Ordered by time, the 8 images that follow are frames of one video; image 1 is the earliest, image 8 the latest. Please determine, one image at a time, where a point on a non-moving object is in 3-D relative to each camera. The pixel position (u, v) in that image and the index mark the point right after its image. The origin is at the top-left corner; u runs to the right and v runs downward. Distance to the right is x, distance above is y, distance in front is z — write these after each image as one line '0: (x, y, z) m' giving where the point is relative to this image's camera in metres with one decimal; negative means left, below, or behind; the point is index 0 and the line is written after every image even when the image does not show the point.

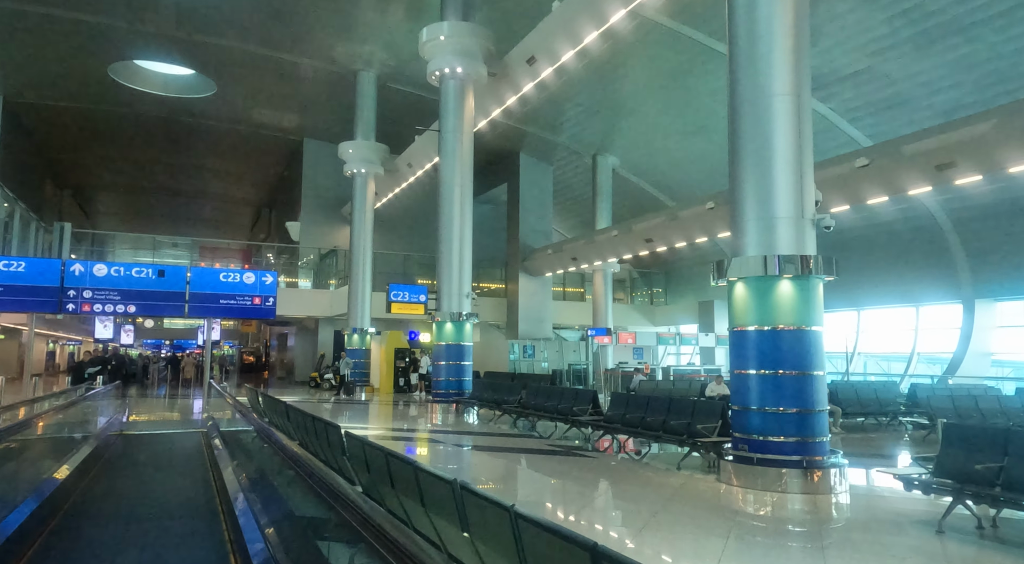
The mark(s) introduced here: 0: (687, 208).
0: (+4.8, +2.0, +18.0) m
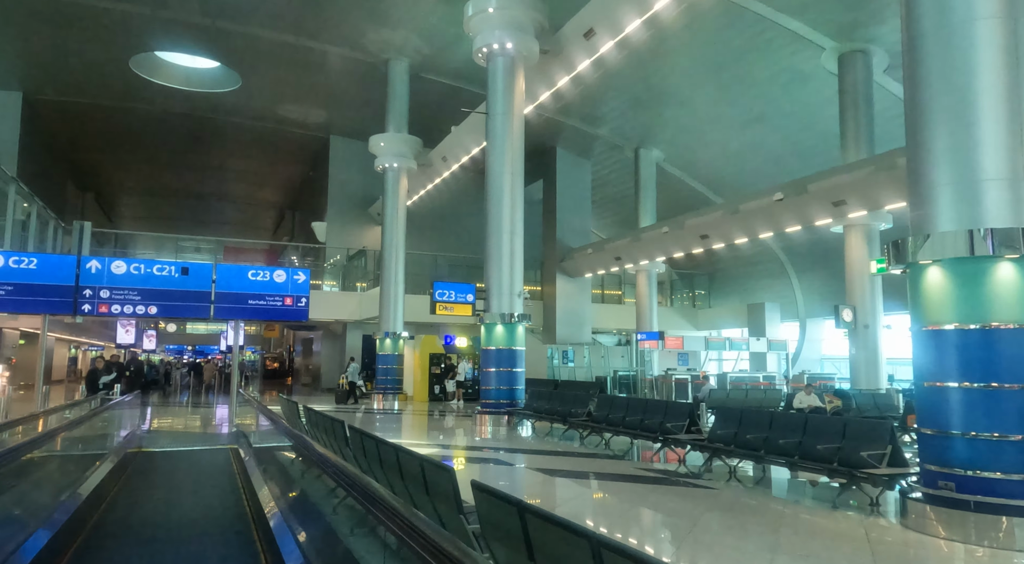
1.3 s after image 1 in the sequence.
0: (+5.9, +2.0, +16.5) m
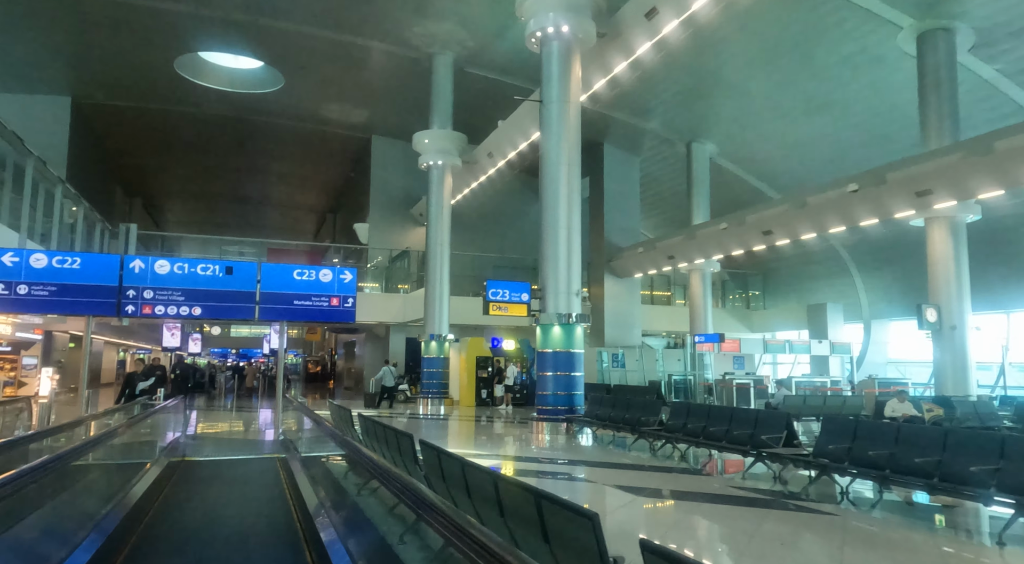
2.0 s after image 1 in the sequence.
0: (+7.2, +2.1, +15.5) m
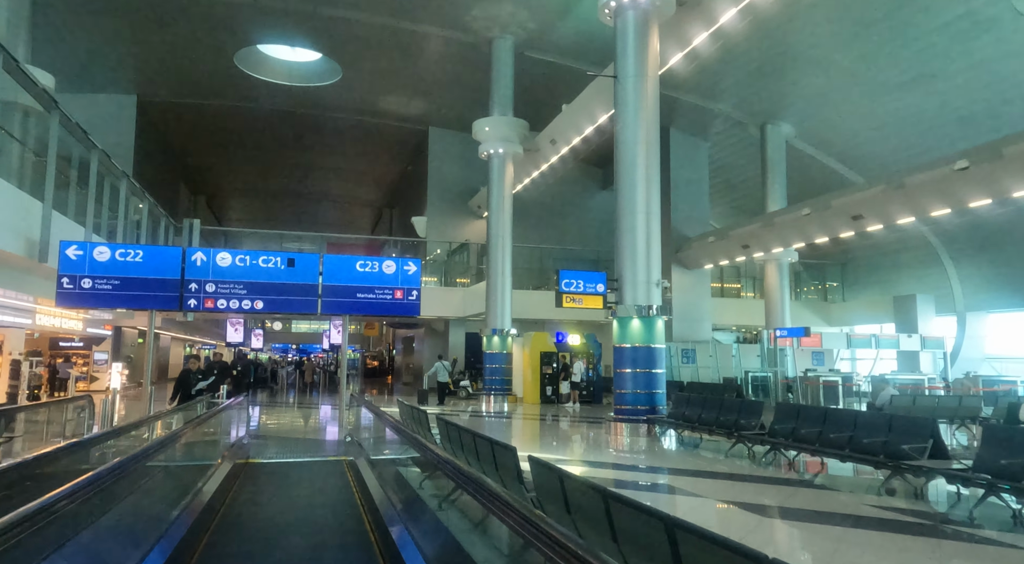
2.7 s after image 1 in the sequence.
0: (+8.6, +2.3, +14.1) m
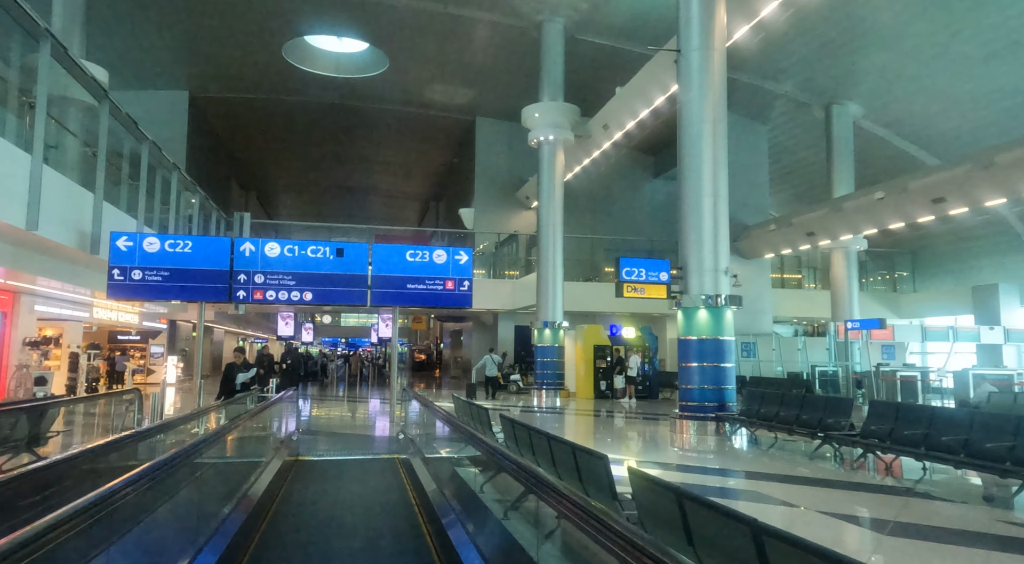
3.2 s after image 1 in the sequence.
0: (+9.7, +2.6, +12.9) m
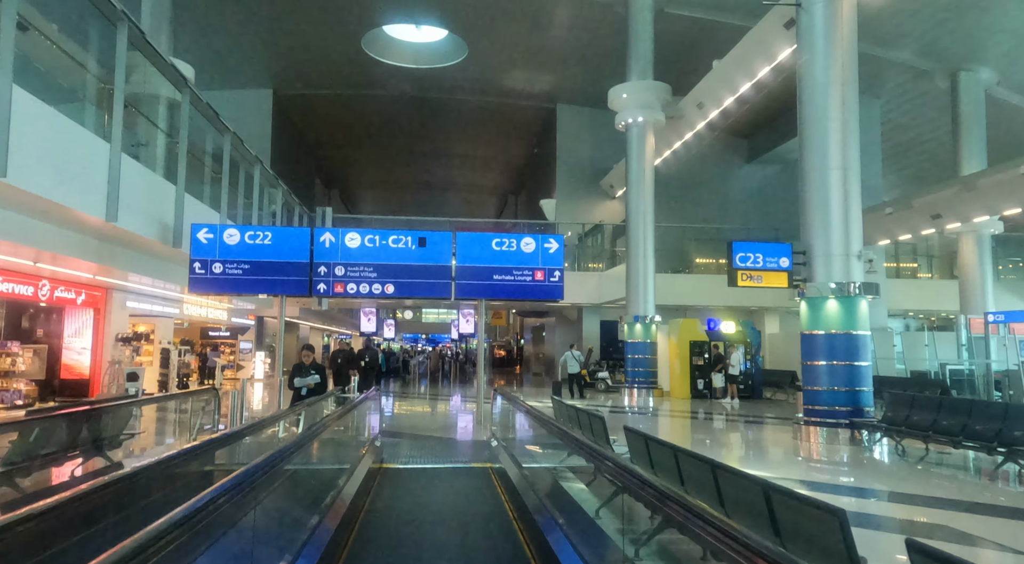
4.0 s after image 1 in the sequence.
0: (+11.3, +2.9, +10.7) m
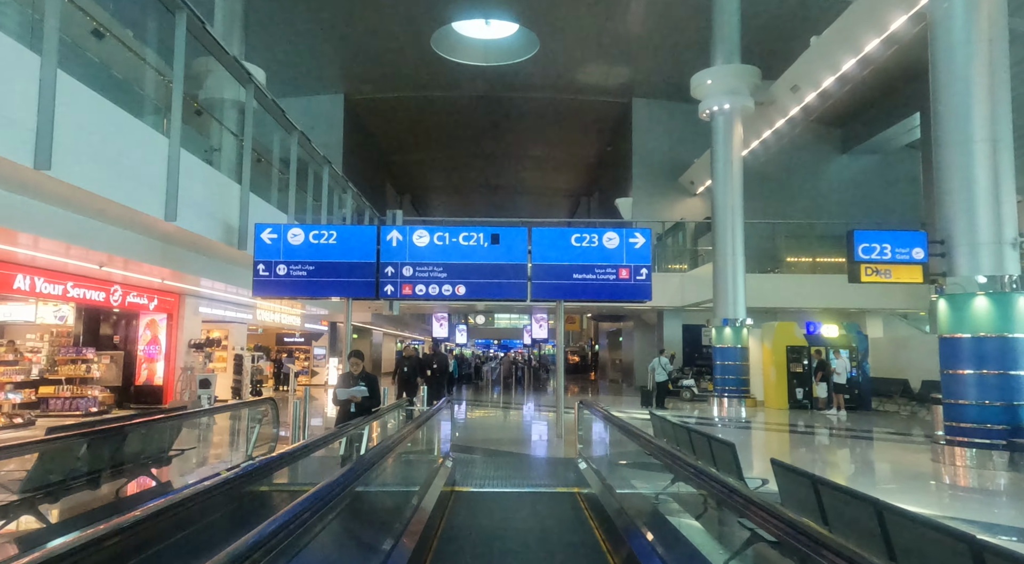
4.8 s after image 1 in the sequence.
0: (+12.4, +3.0, +8.6) m
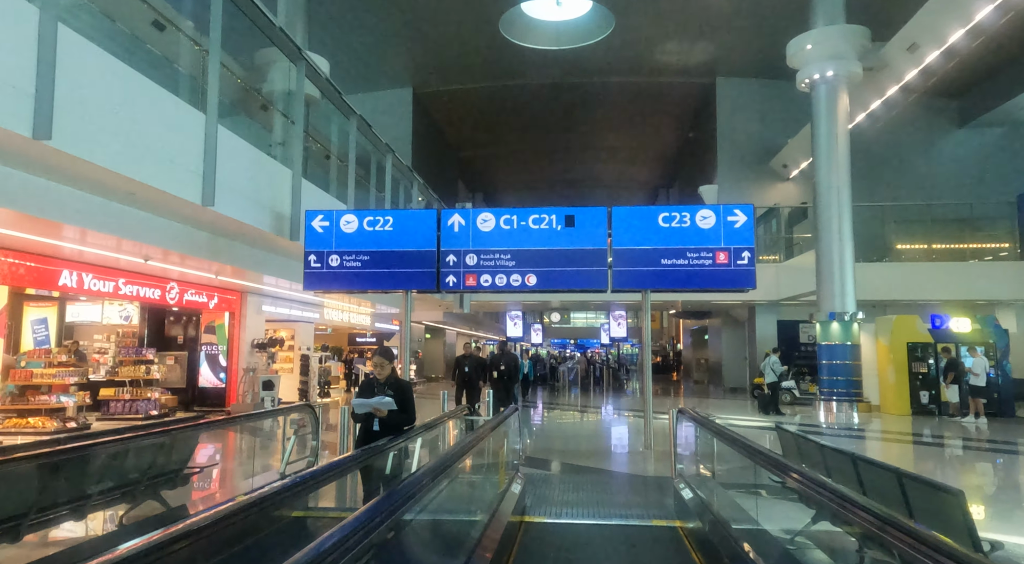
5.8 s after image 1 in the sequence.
0: (+13.1, +3.3, +6.1) m
